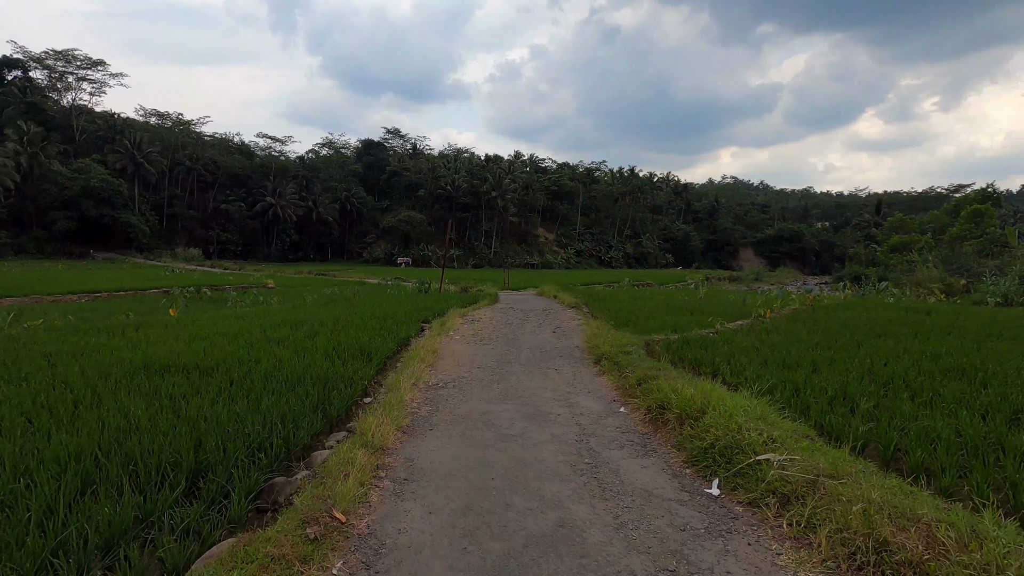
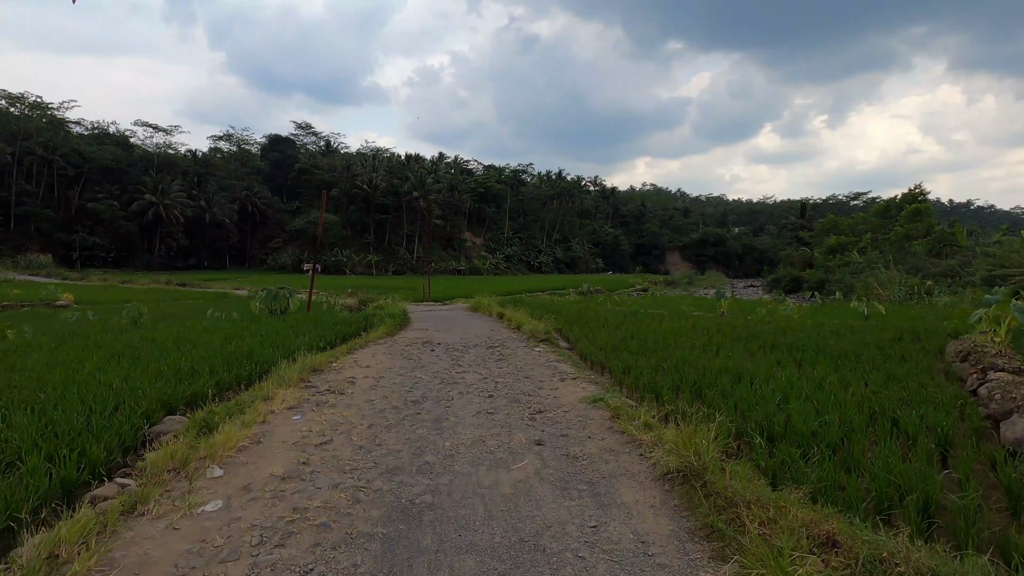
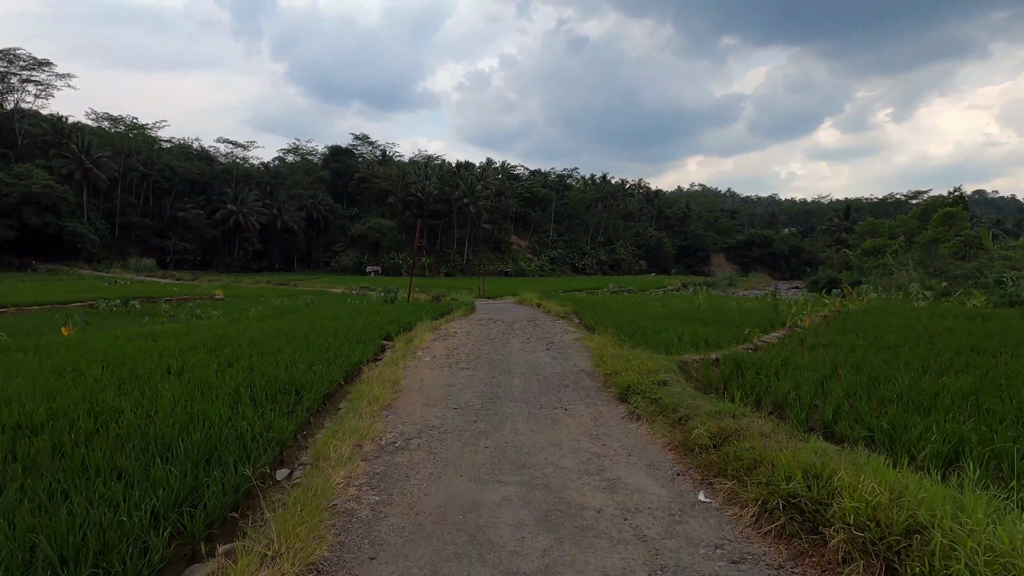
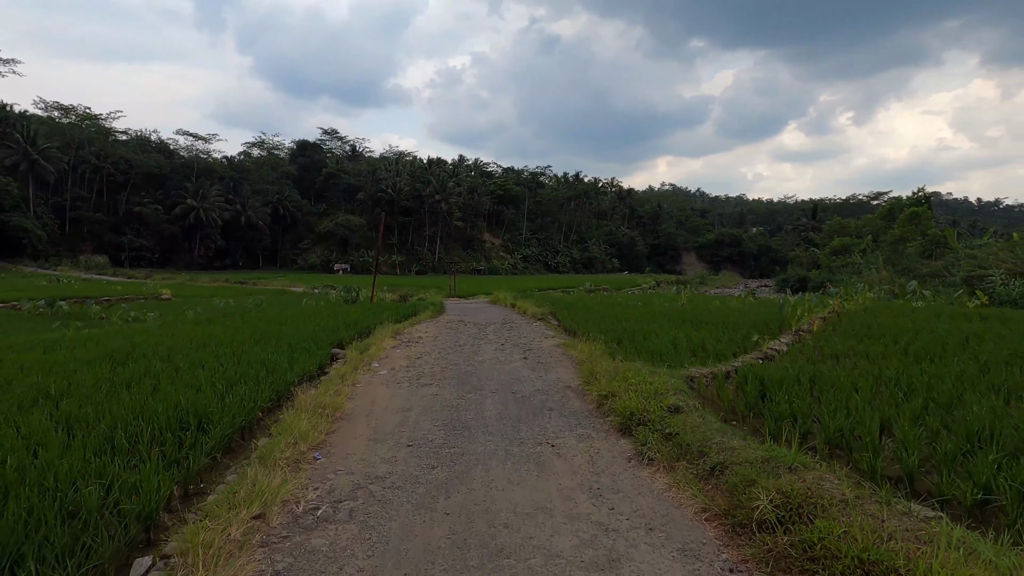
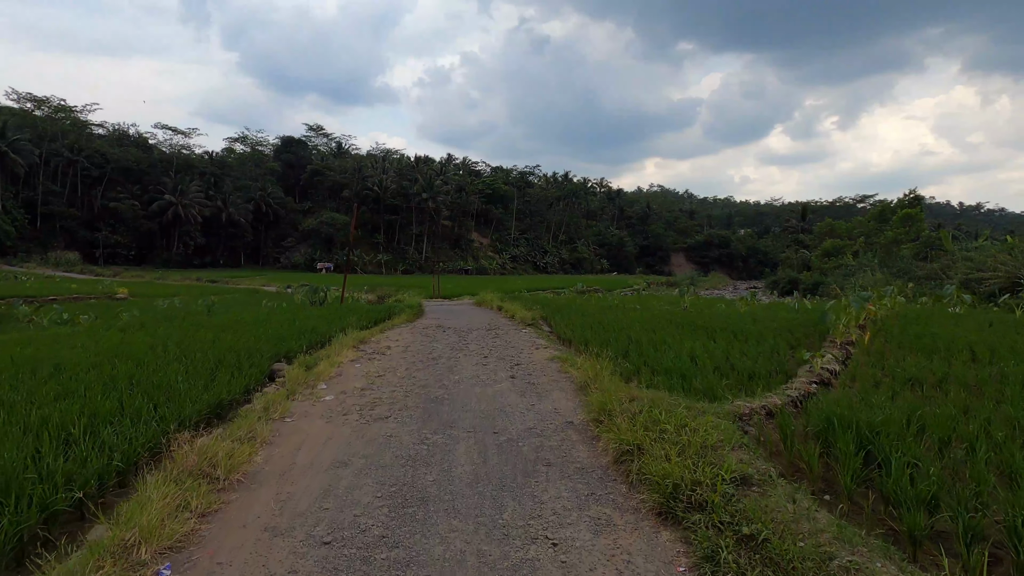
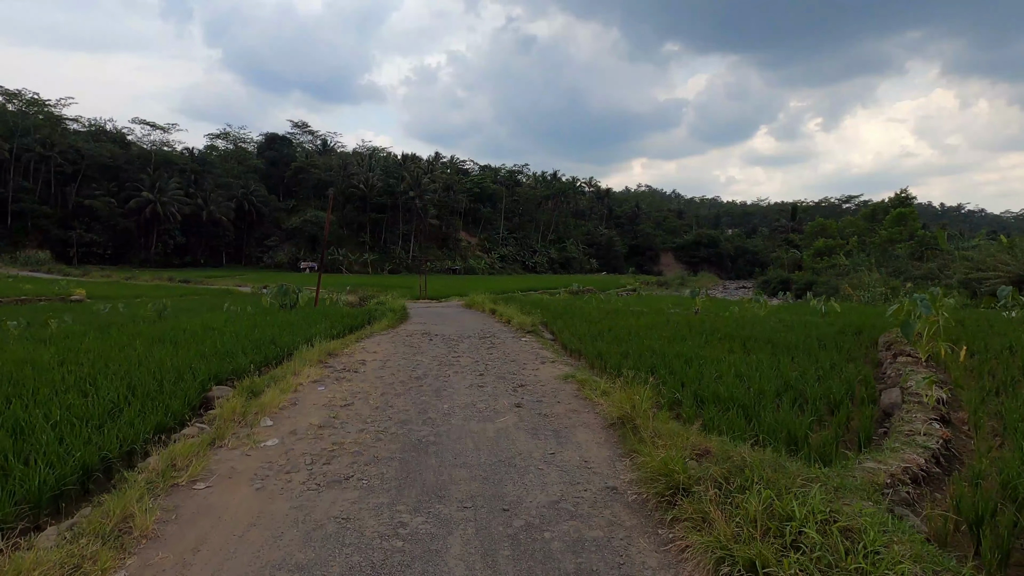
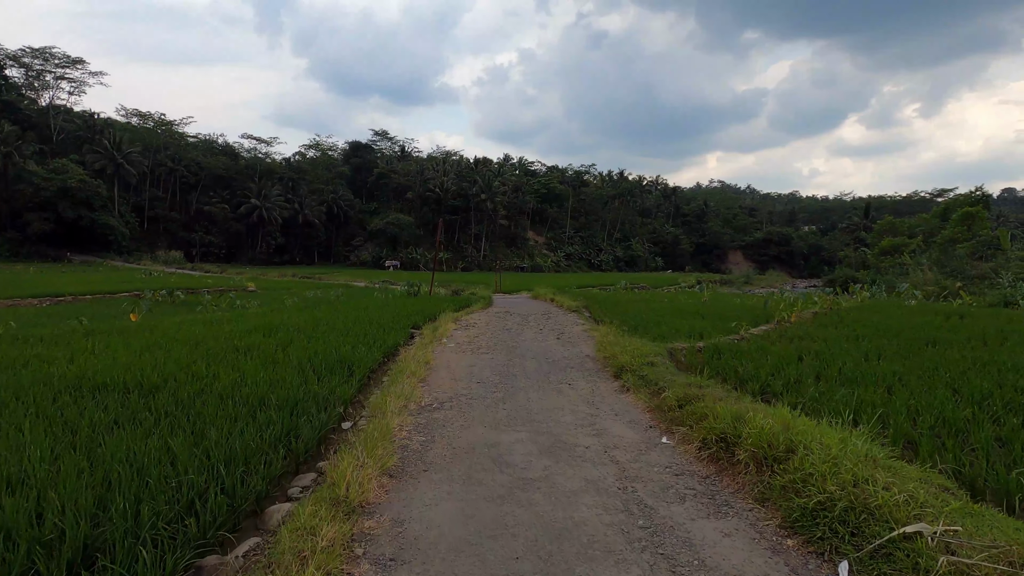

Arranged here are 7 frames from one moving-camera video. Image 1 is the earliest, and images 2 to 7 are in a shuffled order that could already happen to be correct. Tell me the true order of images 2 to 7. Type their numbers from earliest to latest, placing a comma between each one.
7, 3, 4, 5, 6, 2
